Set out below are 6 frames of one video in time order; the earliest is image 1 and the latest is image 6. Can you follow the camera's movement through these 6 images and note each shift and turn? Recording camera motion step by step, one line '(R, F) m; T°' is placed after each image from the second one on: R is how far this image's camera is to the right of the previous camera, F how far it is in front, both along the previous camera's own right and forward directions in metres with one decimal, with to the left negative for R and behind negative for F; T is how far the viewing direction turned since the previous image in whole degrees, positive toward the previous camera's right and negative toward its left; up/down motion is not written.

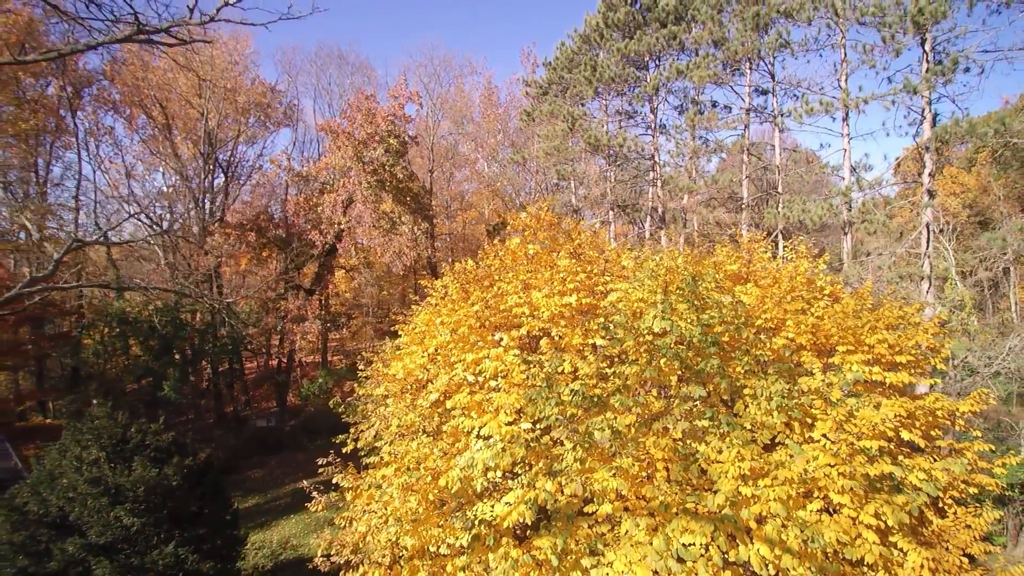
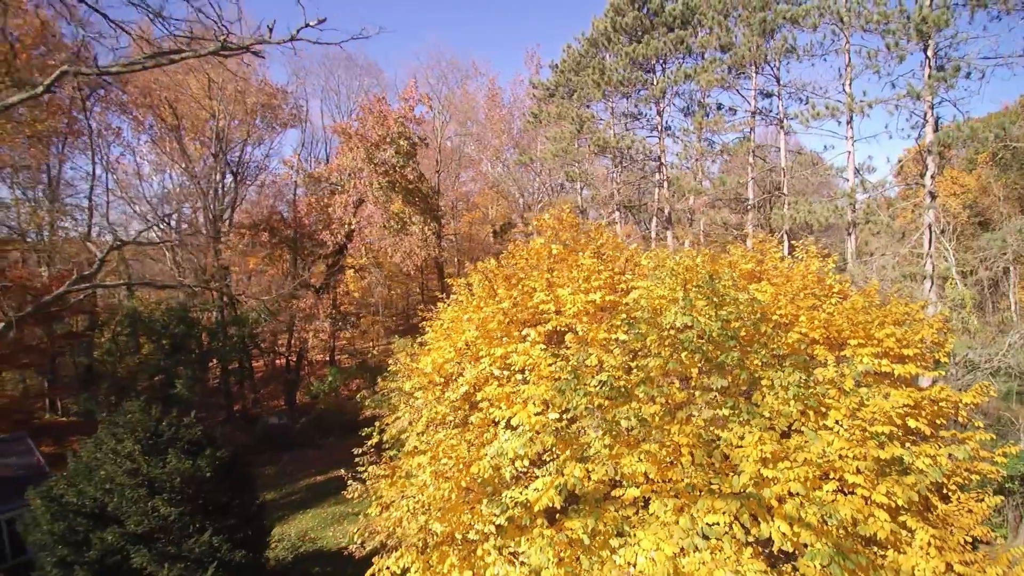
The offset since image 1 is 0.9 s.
(-0.3, -0.3) m; 0°
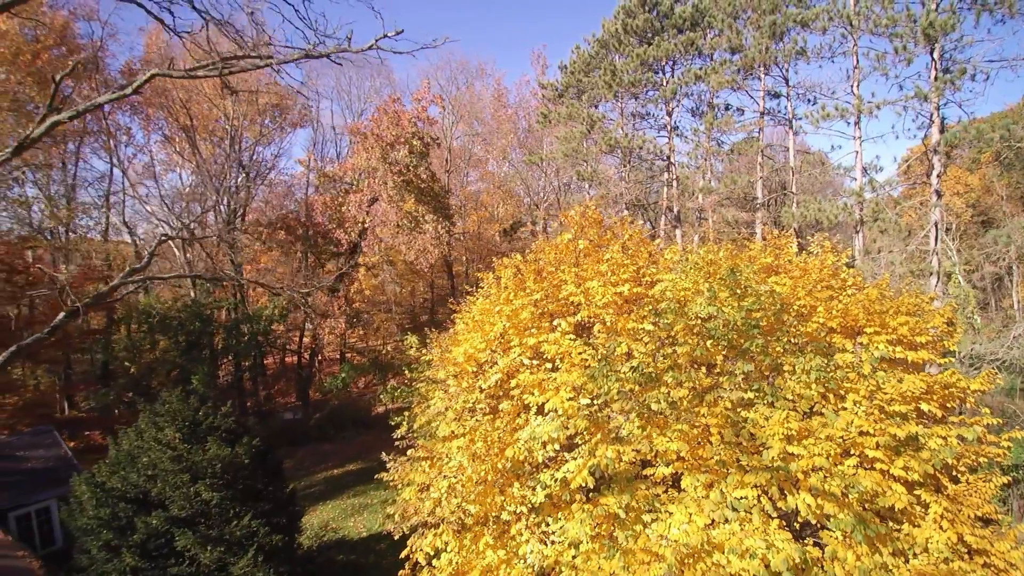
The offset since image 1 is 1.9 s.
(-0.3, -0.3) m; 0°
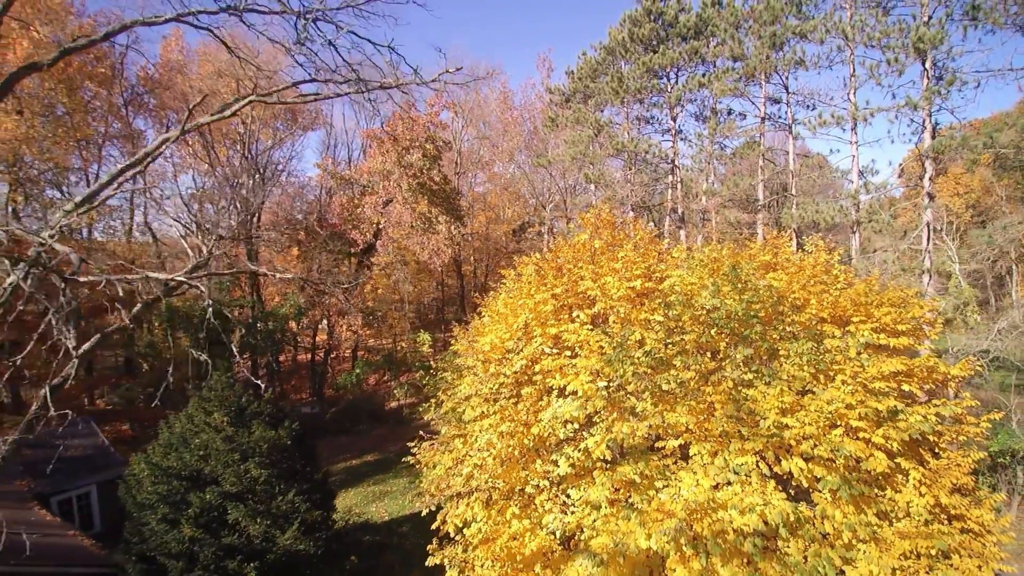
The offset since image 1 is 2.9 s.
(-0.2, -0.7) m; 0°
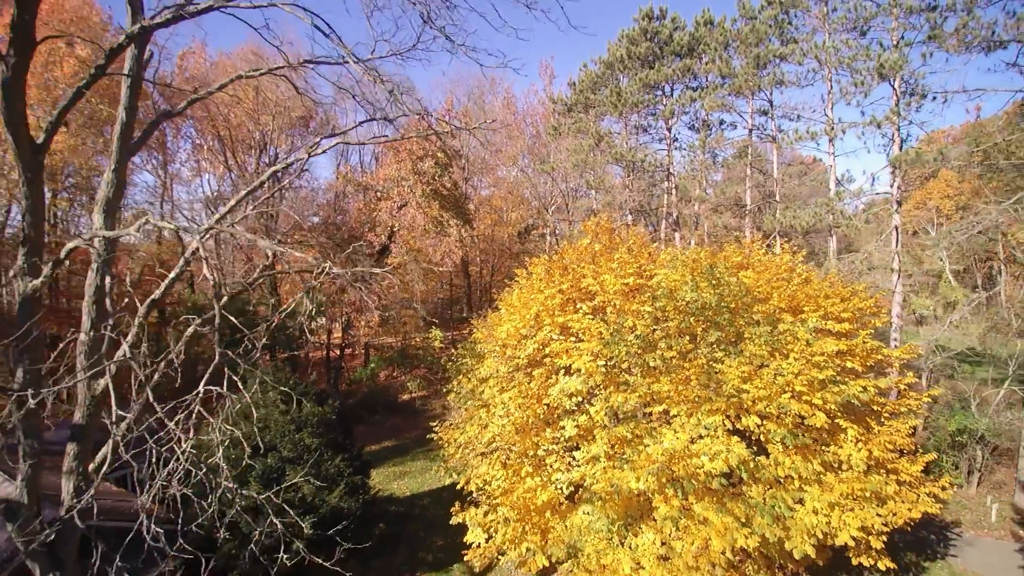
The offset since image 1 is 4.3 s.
(-0.2, -1.5) m; 0°
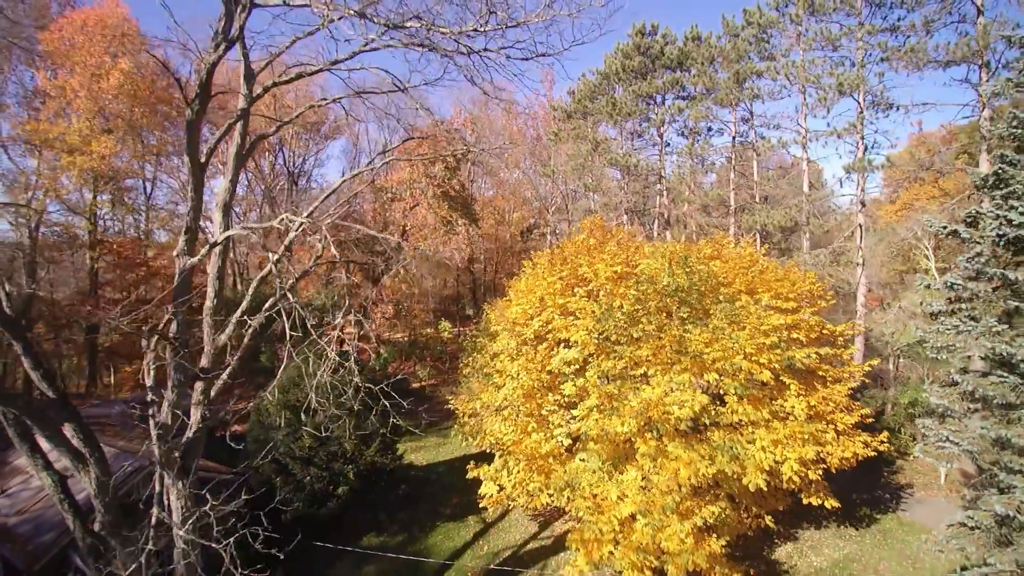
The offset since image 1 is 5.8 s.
(-0.1, -1.8) m; 0°
